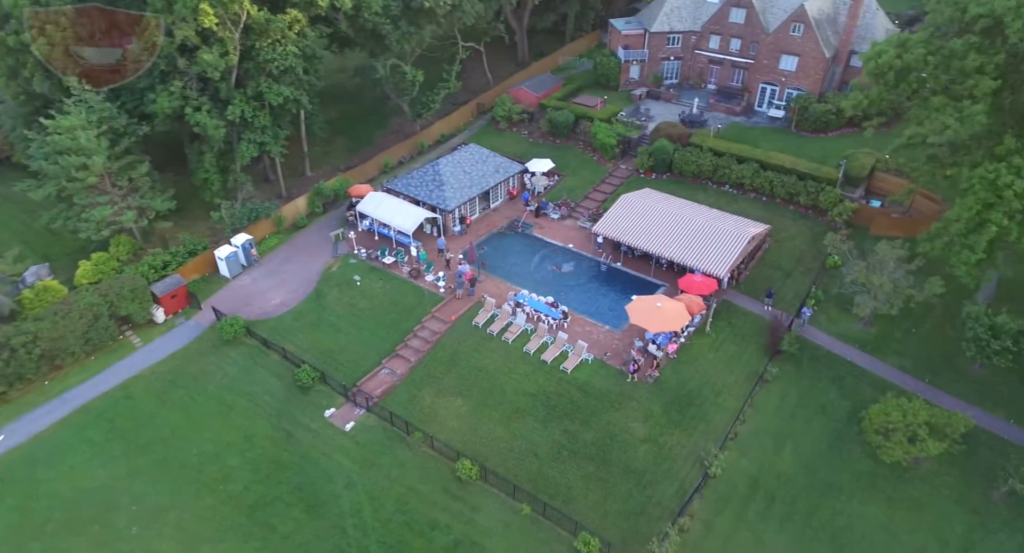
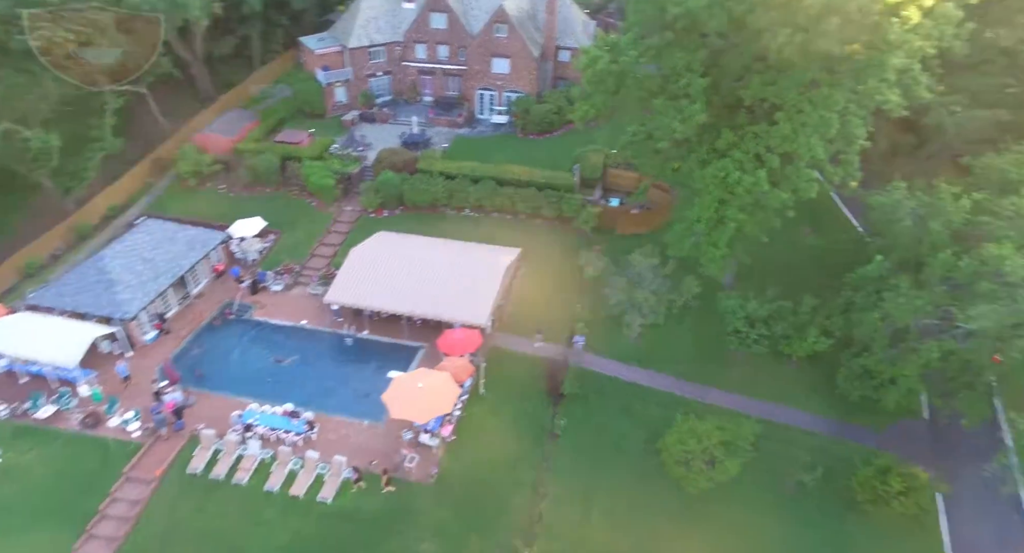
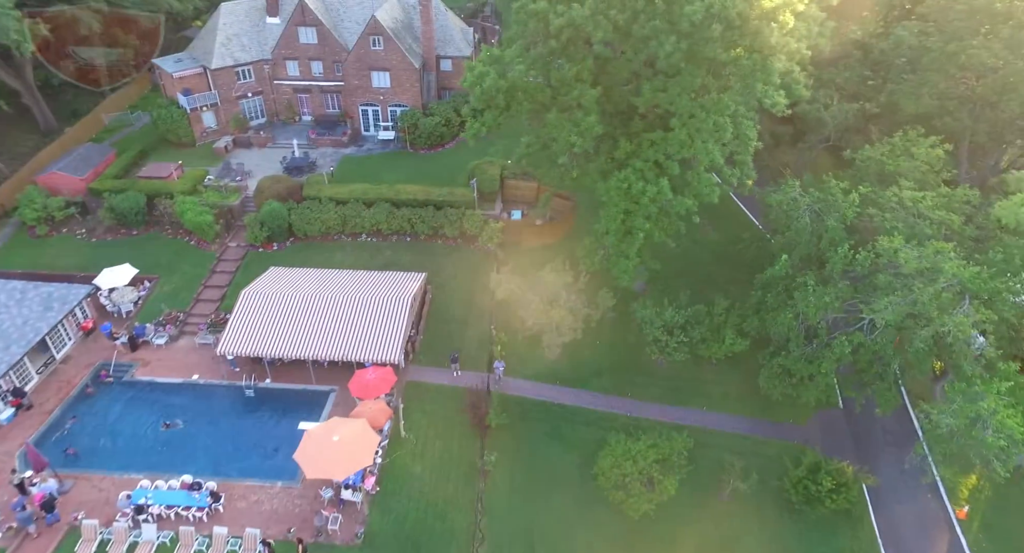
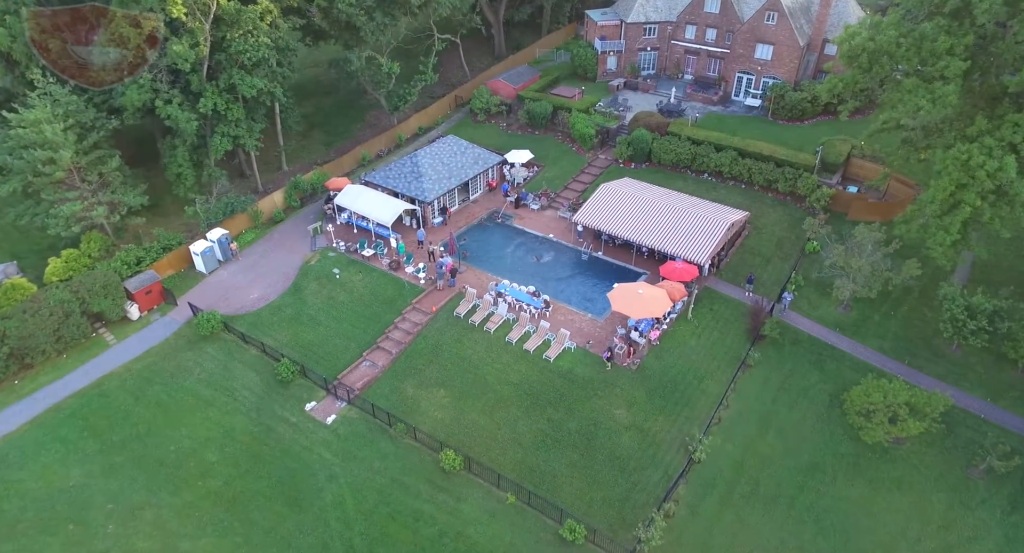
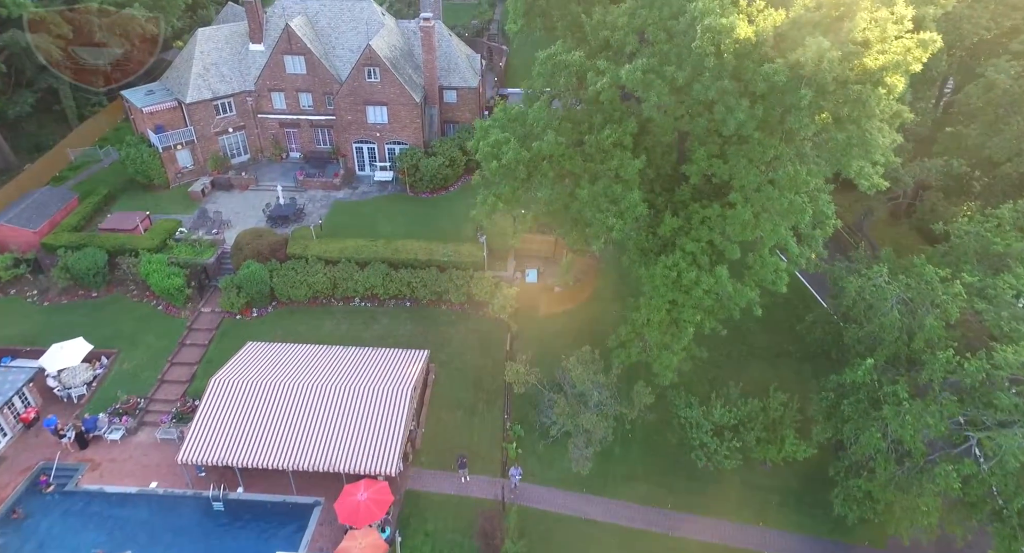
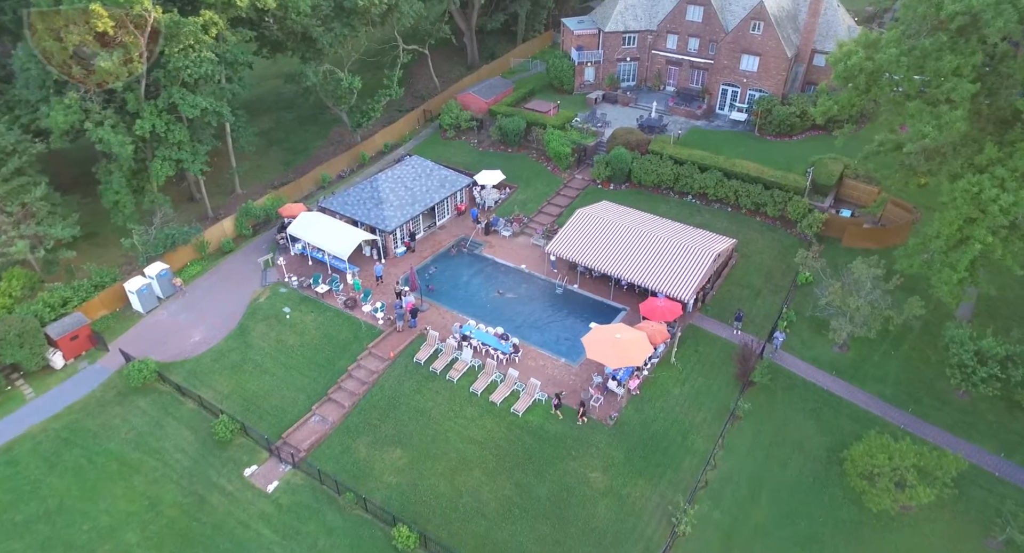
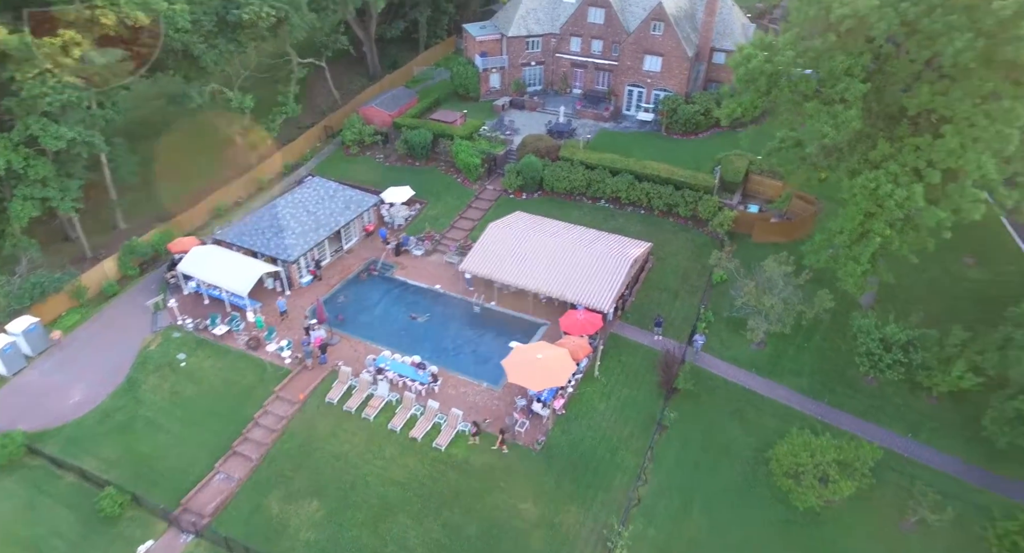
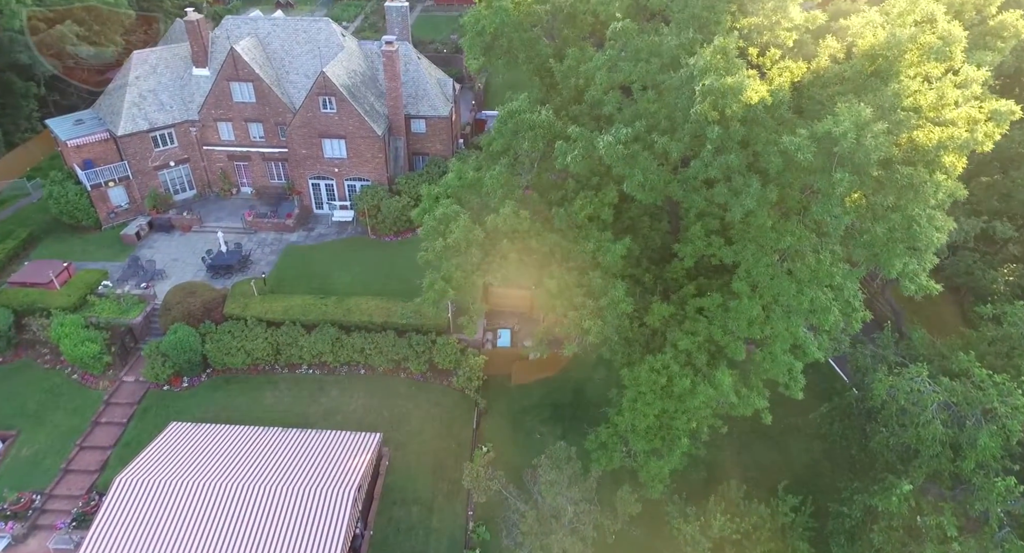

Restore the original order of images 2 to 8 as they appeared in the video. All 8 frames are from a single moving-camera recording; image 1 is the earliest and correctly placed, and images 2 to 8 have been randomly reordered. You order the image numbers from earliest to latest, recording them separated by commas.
4, 6, 7, 2, 3, 5, 8
